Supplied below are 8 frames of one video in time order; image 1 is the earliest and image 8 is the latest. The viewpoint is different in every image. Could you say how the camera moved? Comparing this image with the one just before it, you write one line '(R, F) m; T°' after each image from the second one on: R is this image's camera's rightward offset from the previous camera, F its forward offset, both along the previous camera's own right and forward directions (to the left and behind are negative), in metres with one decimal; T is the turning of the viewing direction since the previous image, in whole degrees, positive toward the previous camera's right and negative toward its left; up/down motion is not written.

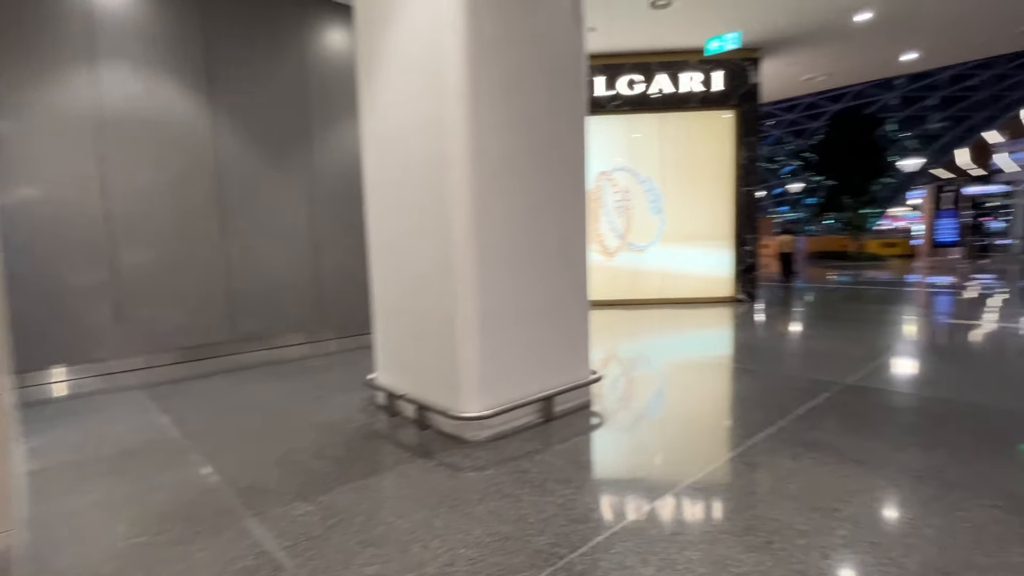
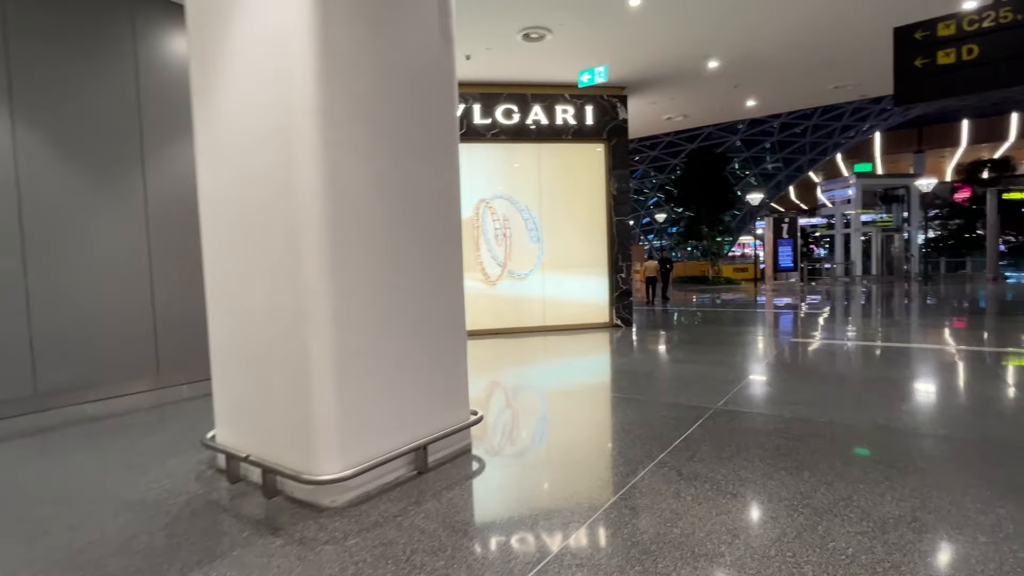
(+0.1, +0.3) m; +12°
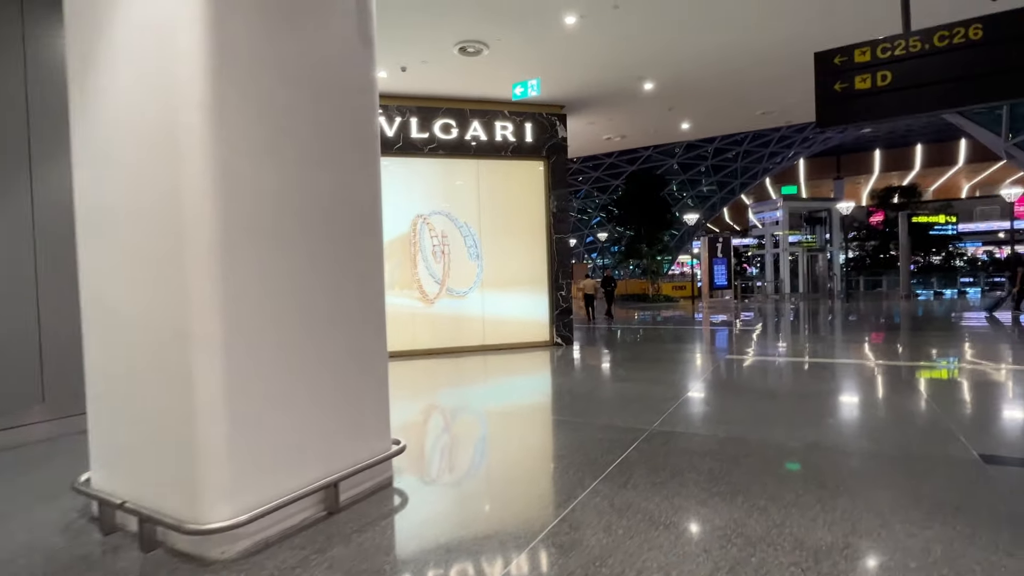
(+0.1, +0.2) m; +6°
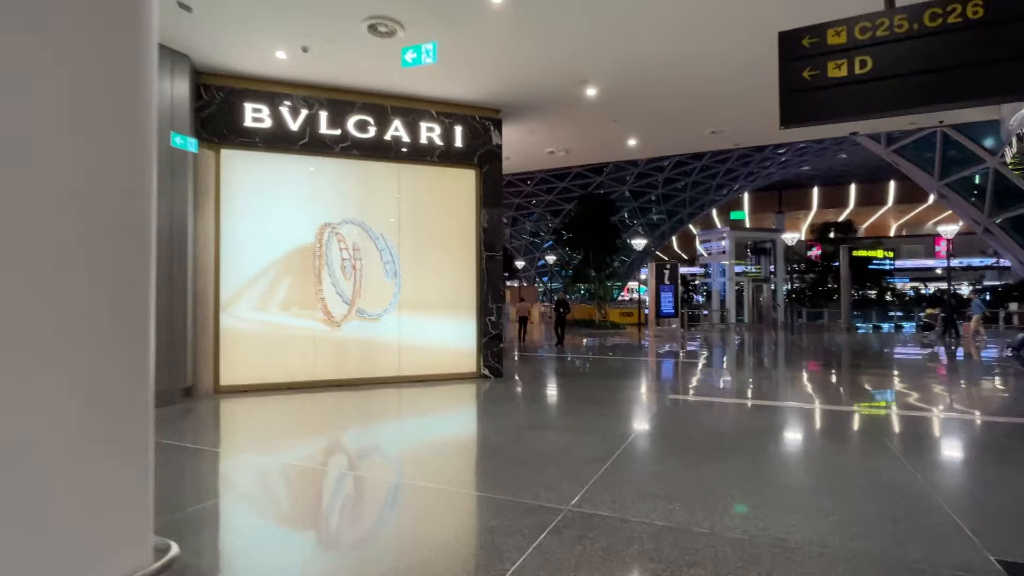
(+0.5, +1.1) m; +5°
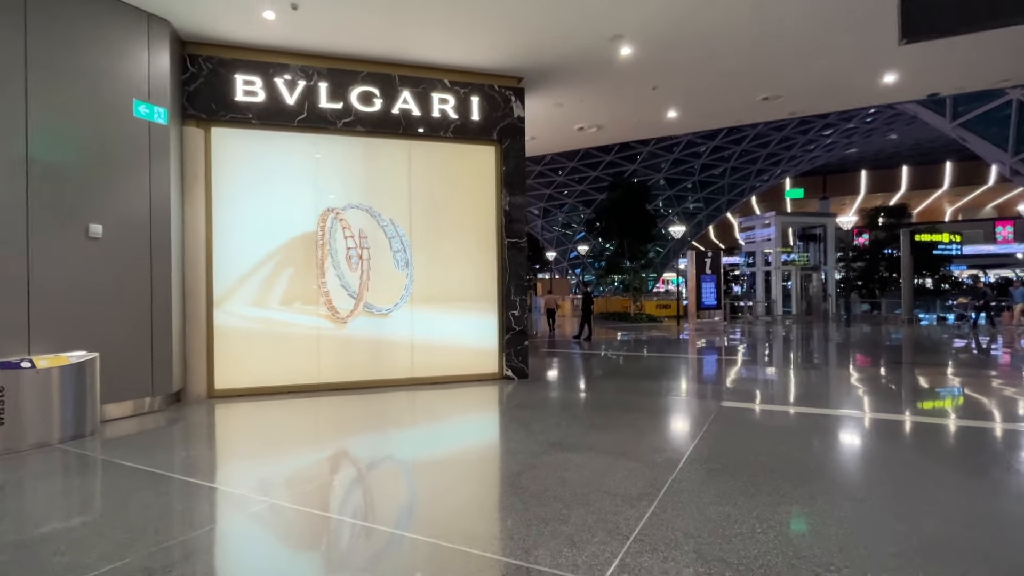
(+0.1, +1.0) m; -3°
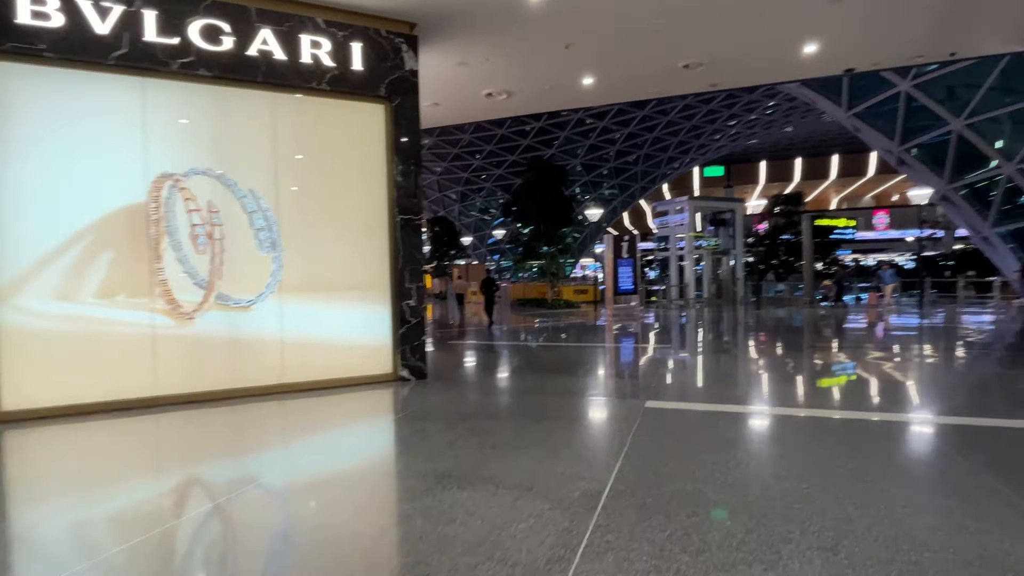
(+0.3, +1.1) m; +8°
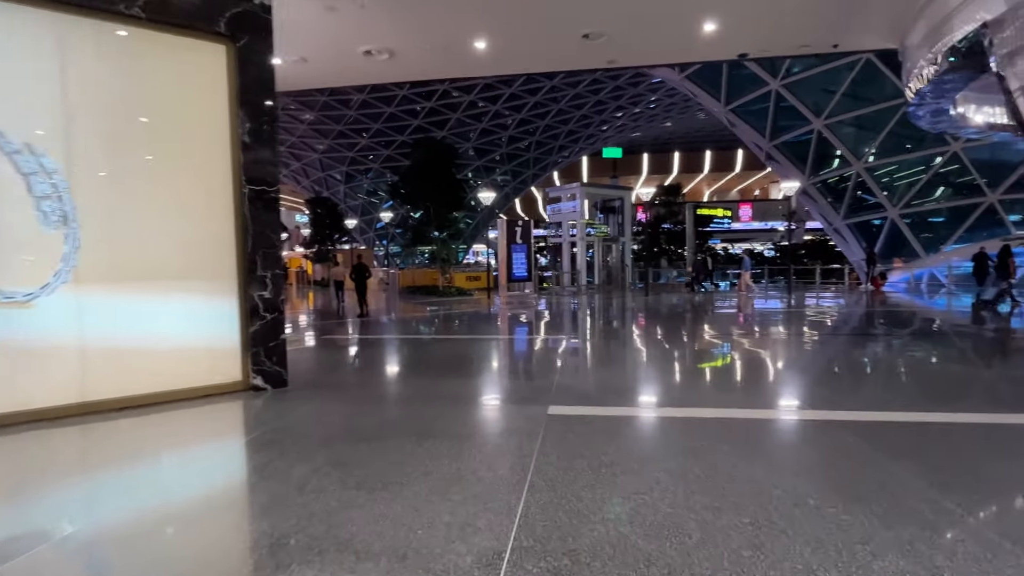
(+0.1, +0.9) m; +11°
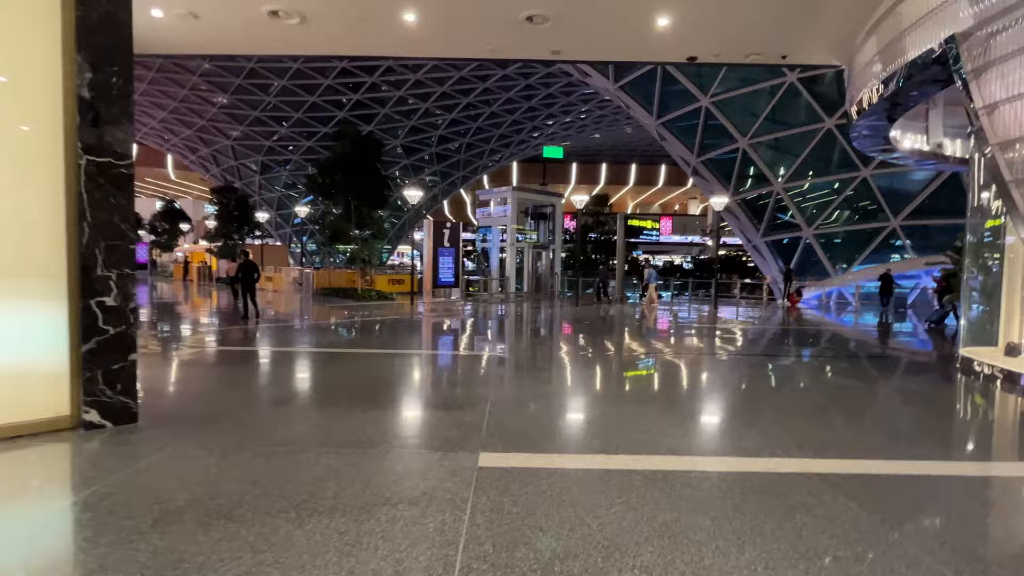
(0.0, +0.9) m; +8°
